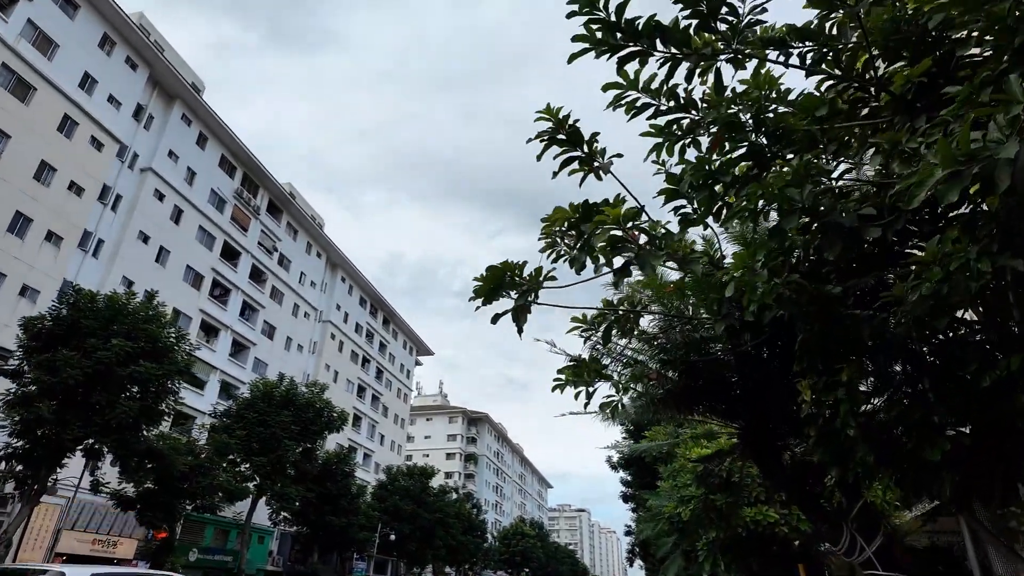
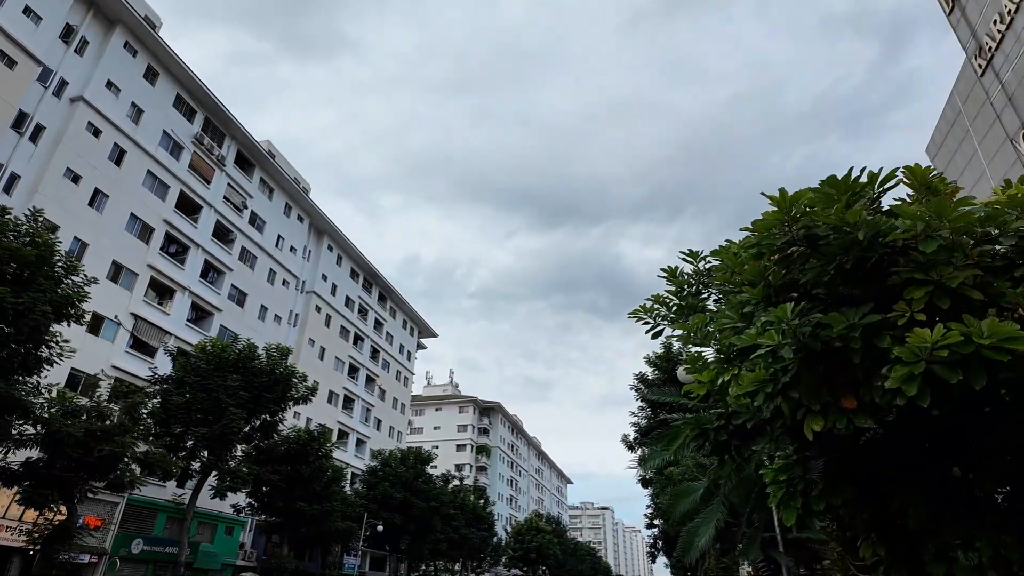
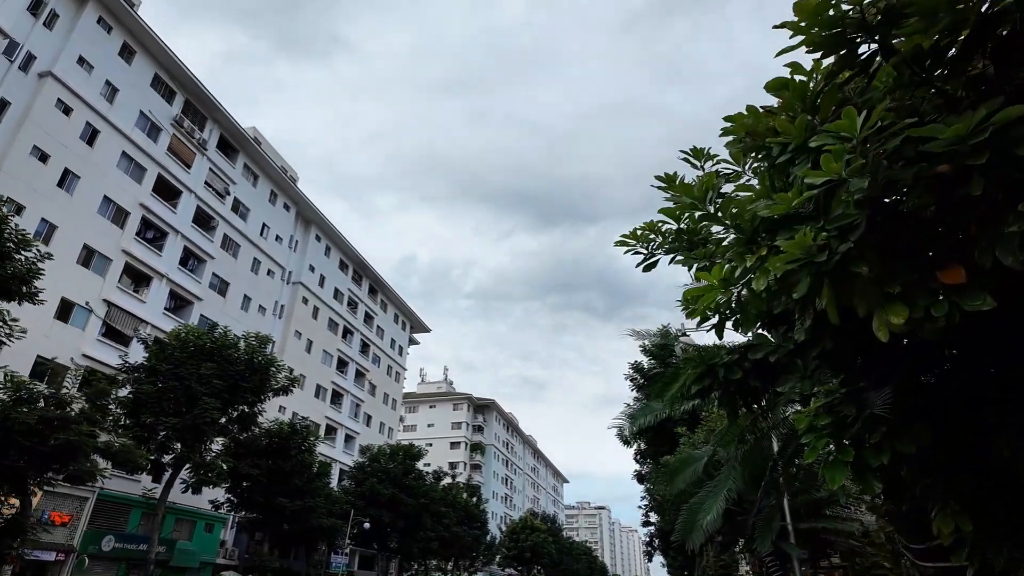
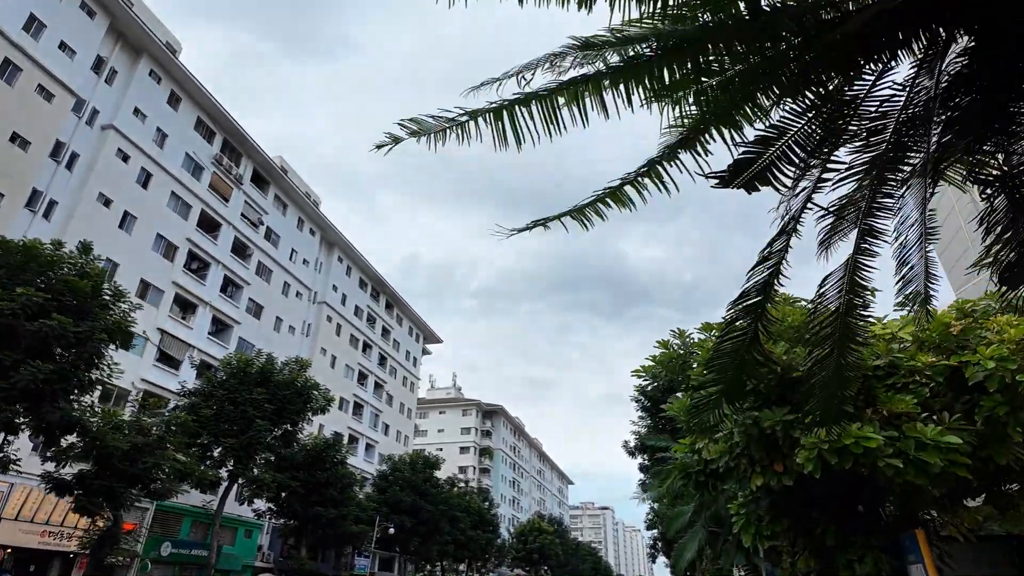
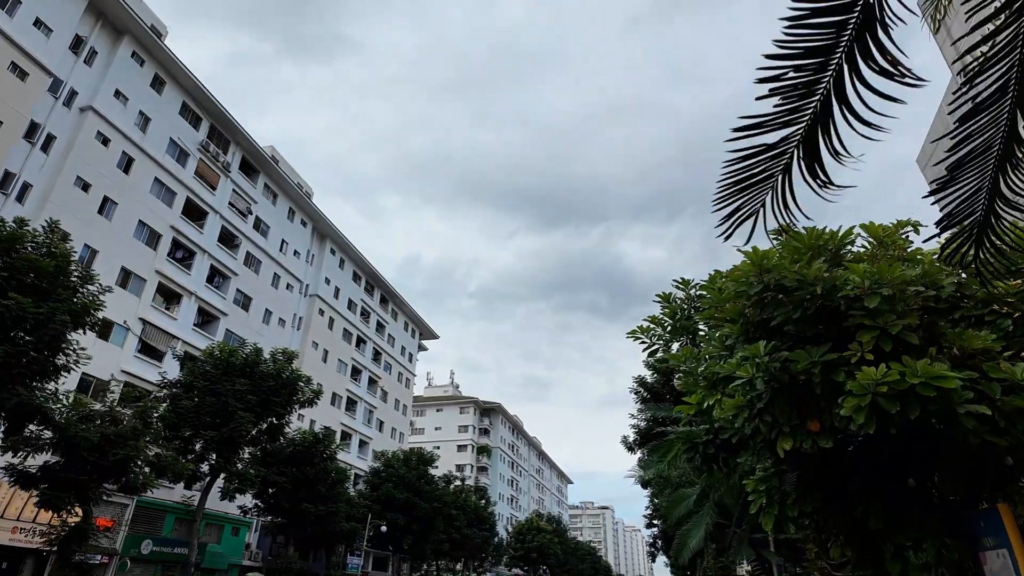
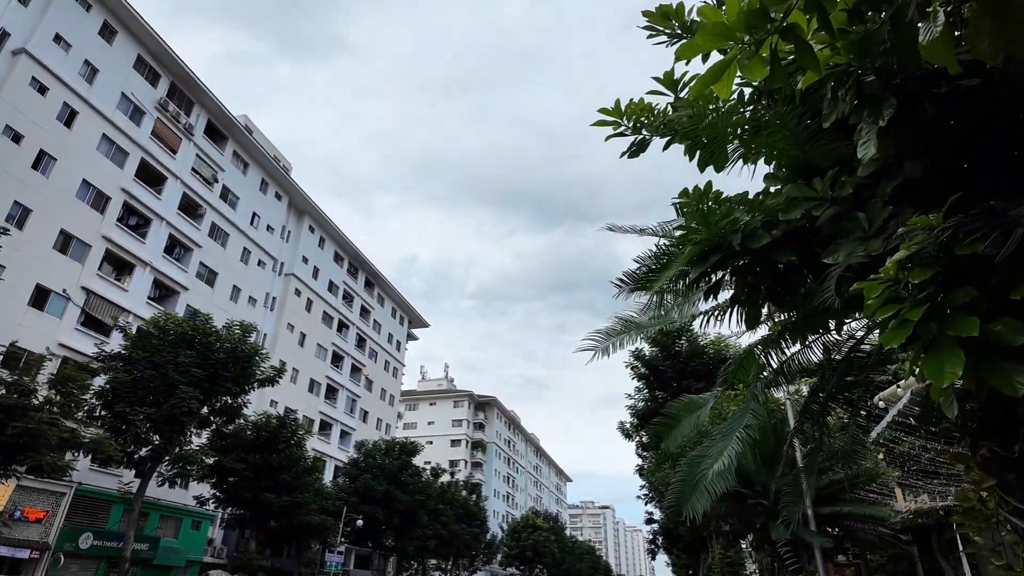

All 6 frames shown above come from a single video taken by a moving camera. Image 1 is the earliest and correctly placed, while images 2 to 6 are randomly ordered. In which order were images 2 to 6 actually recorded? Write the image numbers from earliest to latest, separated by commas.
4, 5, 2, 3, 6
